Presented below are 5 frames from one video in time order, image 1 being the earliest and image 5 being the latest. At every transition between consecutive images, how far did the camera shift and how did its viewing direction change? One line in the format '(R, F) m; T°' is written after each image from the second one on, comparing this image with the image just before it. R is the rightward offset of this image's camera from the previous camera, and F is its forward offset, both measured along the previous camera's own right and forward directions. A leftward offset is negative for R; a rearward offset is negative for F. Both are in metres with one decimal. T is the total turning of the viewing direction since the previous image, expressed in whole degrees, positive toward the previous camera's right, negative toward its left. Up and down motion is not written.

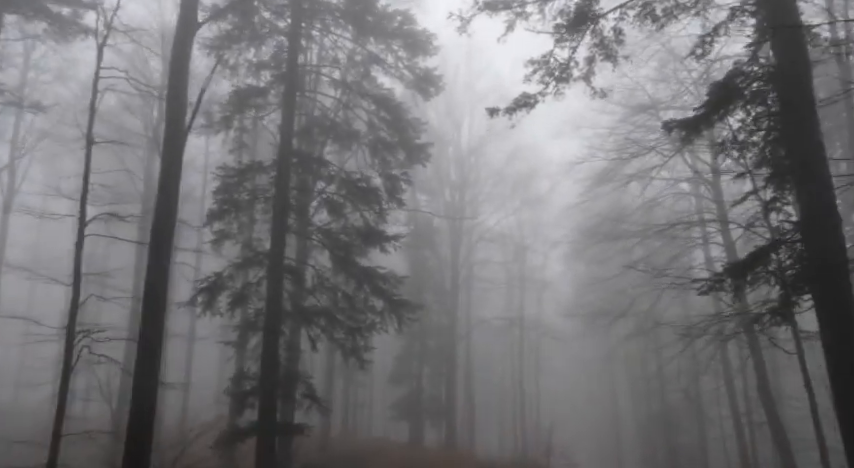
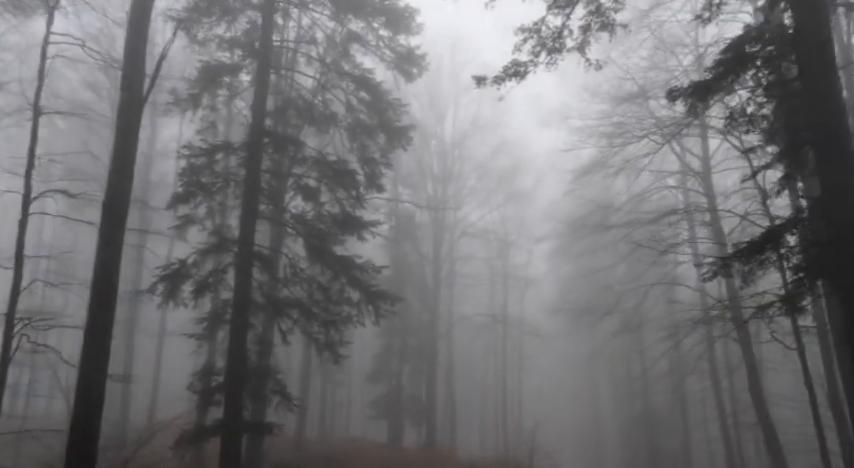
(0.0, +0.8) m; +1°
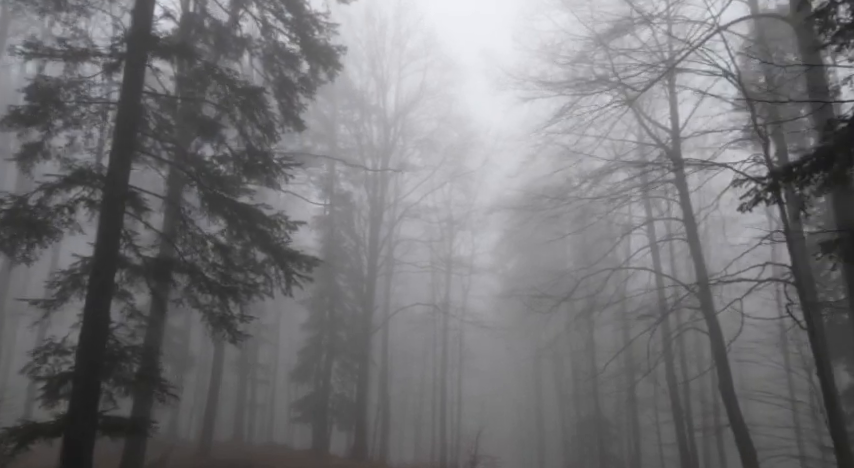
(+0.2, +2.5) m; +4°
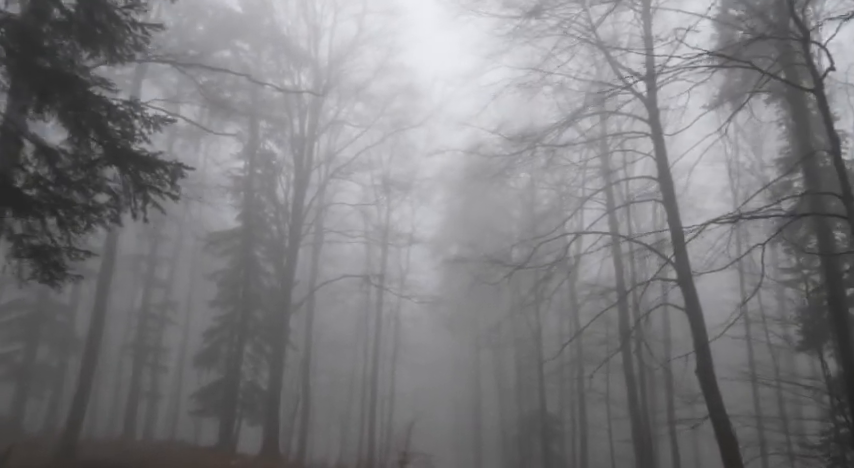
(+0.2, +2.8) m; +5°
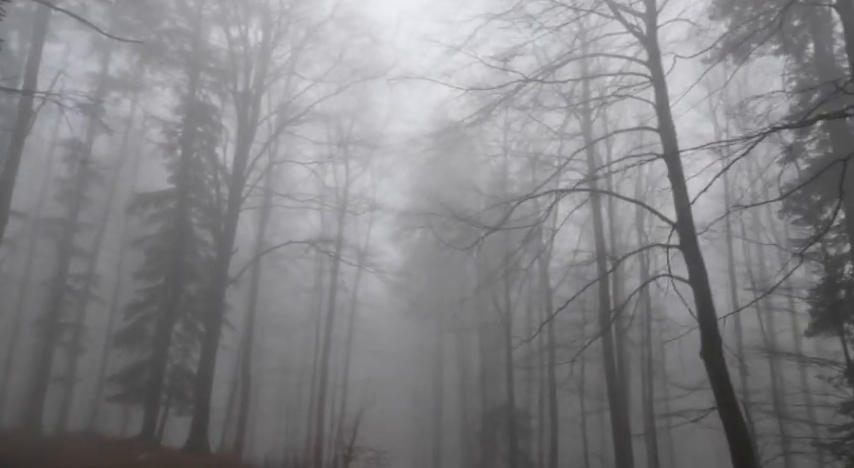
(+0.1, +2.3) m; +3°
